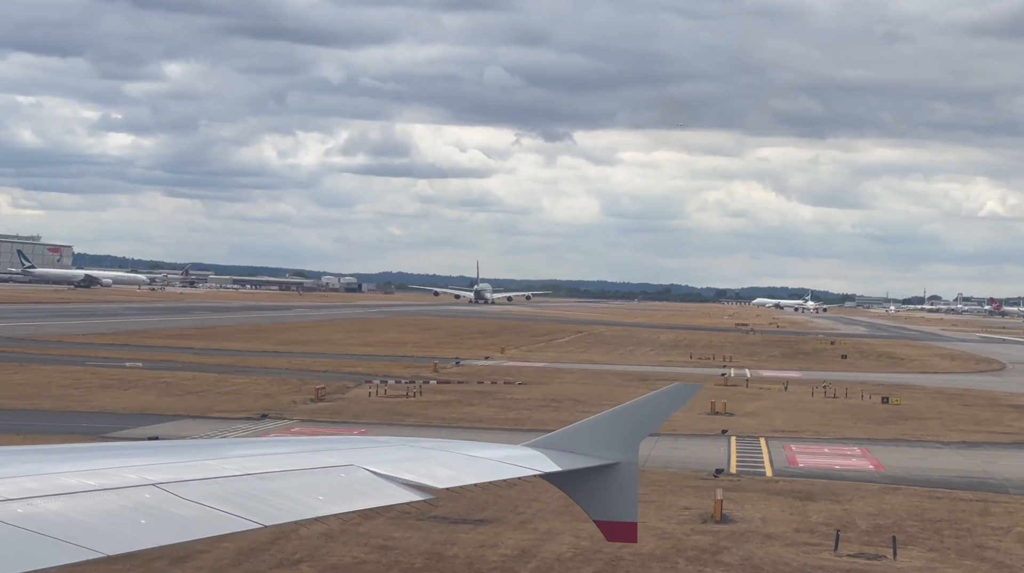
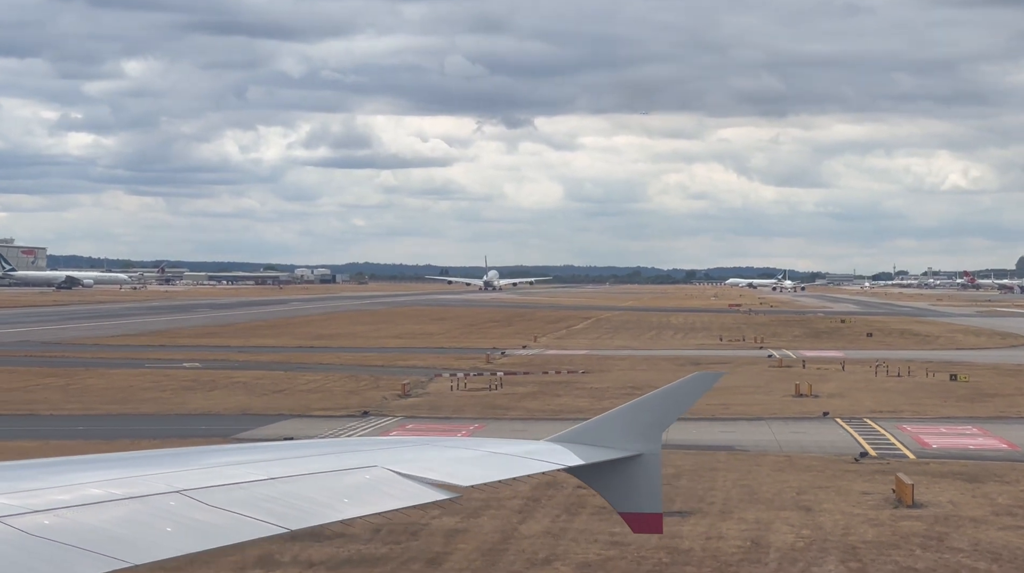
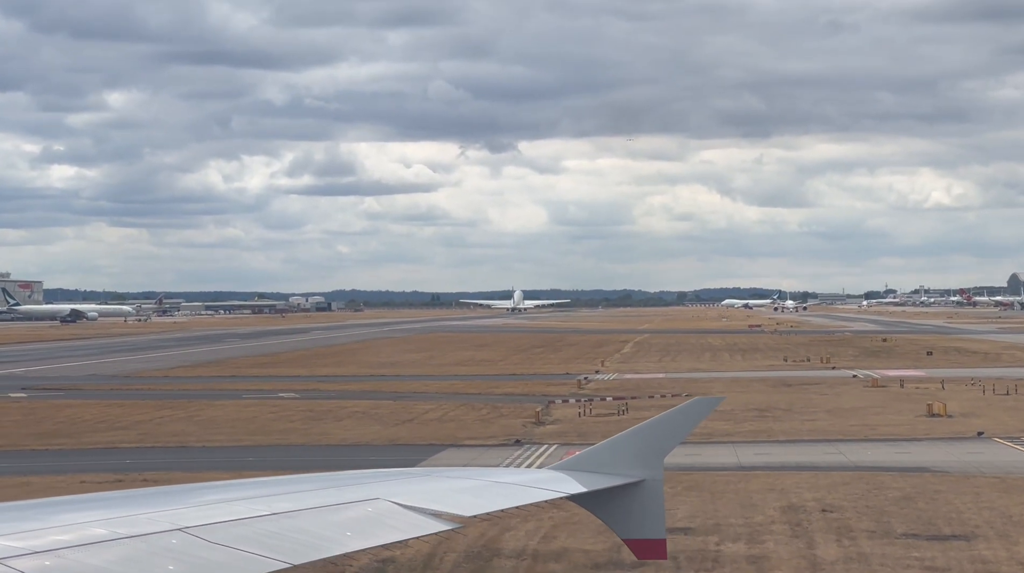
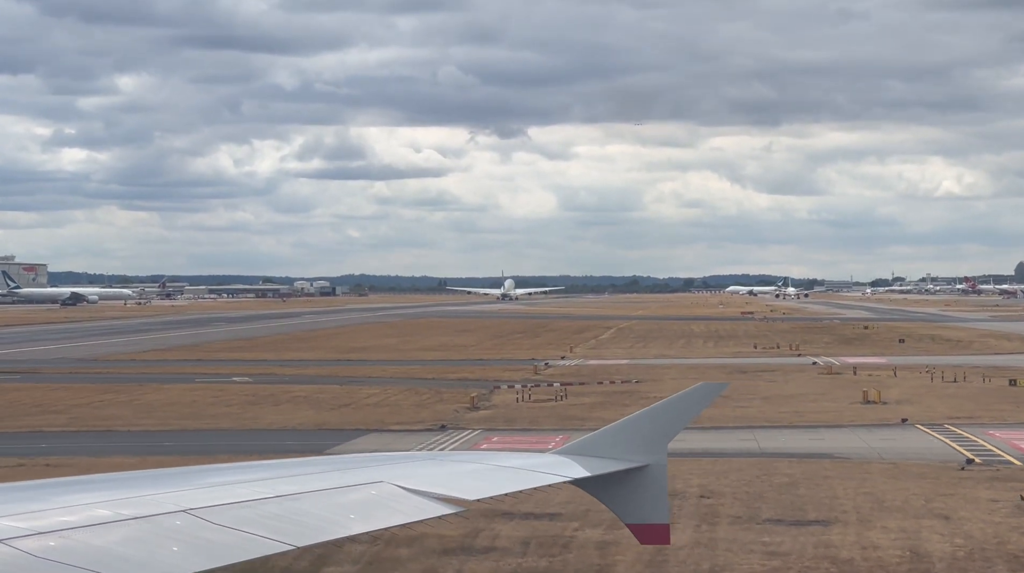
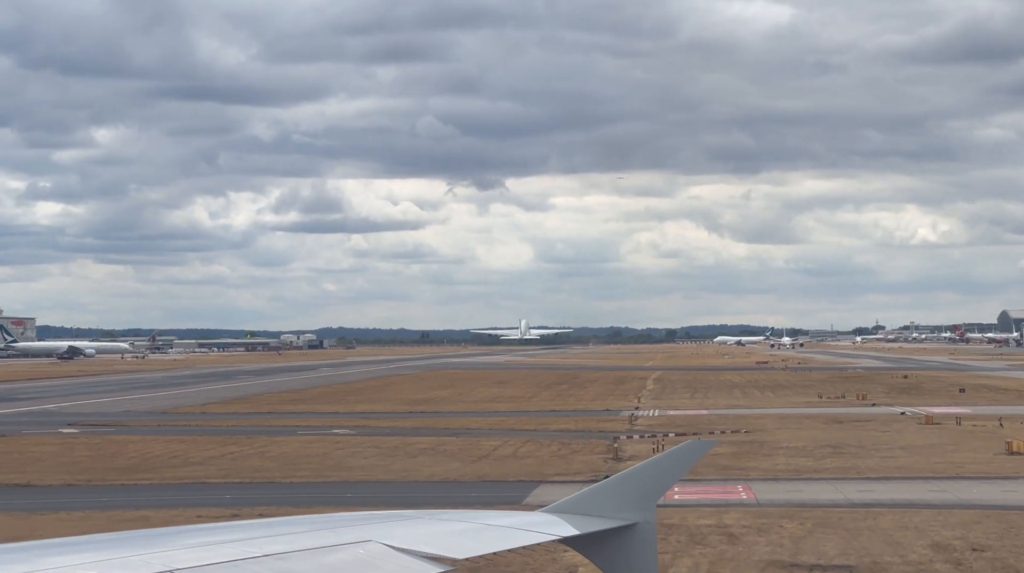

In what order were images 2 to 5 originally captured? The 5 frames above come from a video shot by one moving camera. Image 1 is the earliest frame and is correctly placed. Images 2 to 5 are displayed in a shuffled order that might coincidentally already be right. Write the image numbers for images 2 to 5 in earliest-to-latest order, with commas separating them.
2, 4, 3, 5
